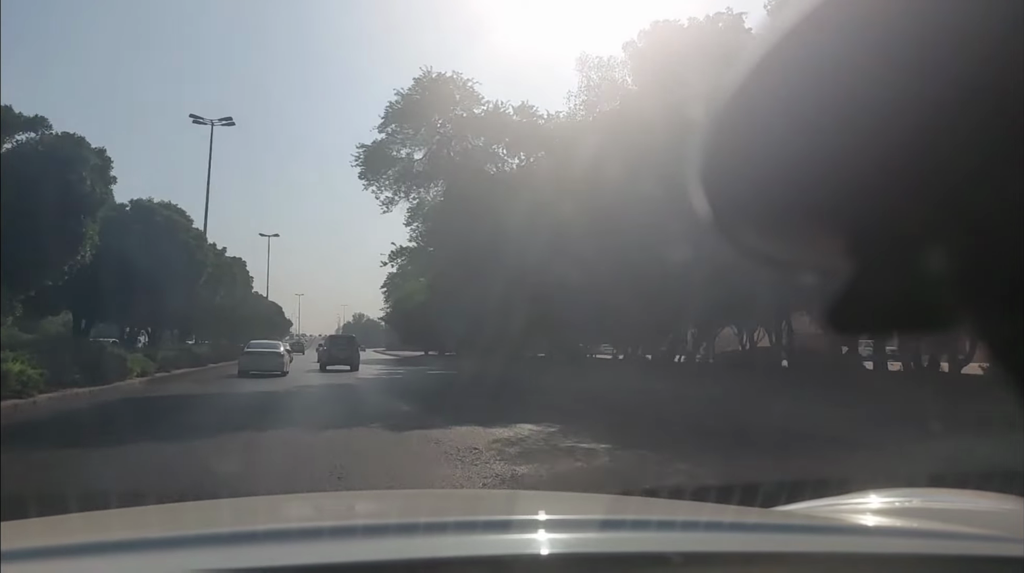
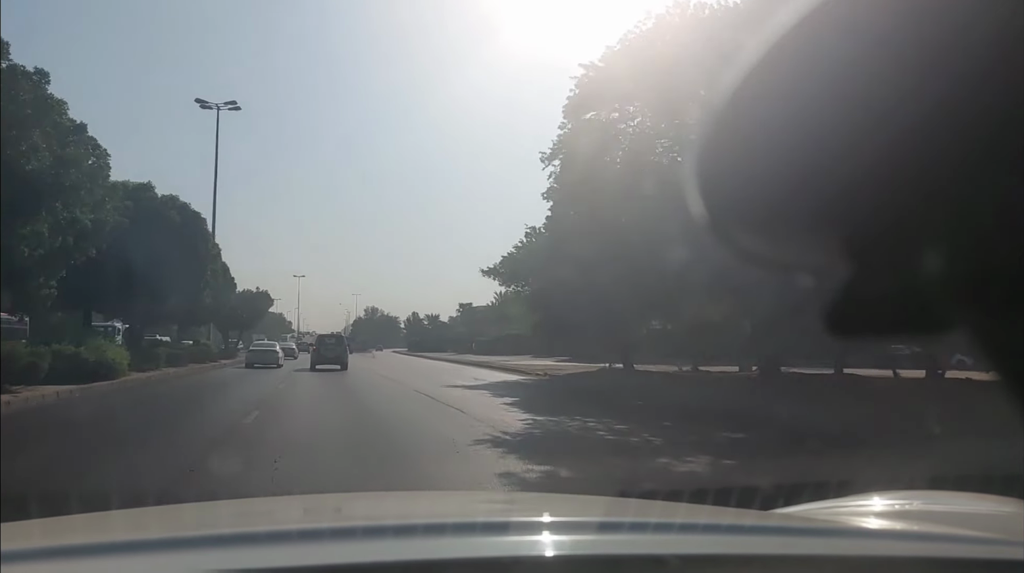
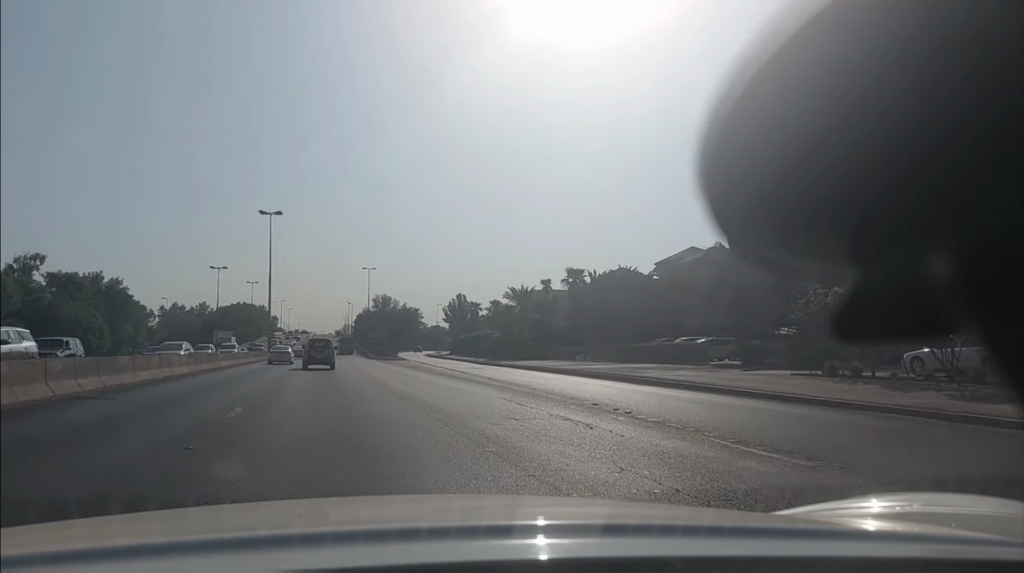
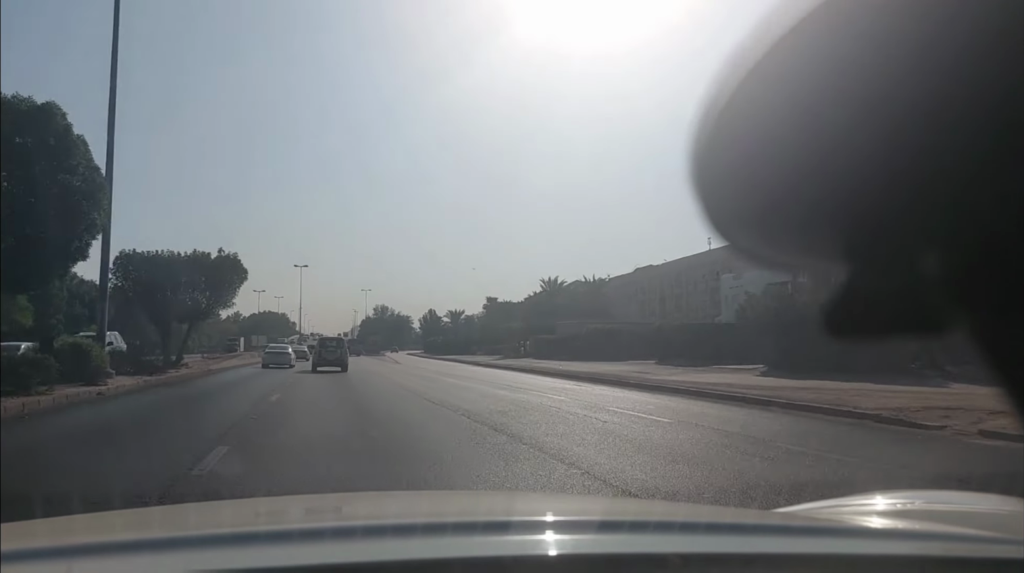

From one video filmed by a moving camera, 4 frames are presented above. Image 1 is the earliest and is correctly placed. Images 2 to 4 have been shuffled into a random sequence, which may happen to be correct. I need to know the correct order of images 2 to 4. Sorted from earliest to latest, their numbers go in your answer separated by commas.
2, 4, 3
